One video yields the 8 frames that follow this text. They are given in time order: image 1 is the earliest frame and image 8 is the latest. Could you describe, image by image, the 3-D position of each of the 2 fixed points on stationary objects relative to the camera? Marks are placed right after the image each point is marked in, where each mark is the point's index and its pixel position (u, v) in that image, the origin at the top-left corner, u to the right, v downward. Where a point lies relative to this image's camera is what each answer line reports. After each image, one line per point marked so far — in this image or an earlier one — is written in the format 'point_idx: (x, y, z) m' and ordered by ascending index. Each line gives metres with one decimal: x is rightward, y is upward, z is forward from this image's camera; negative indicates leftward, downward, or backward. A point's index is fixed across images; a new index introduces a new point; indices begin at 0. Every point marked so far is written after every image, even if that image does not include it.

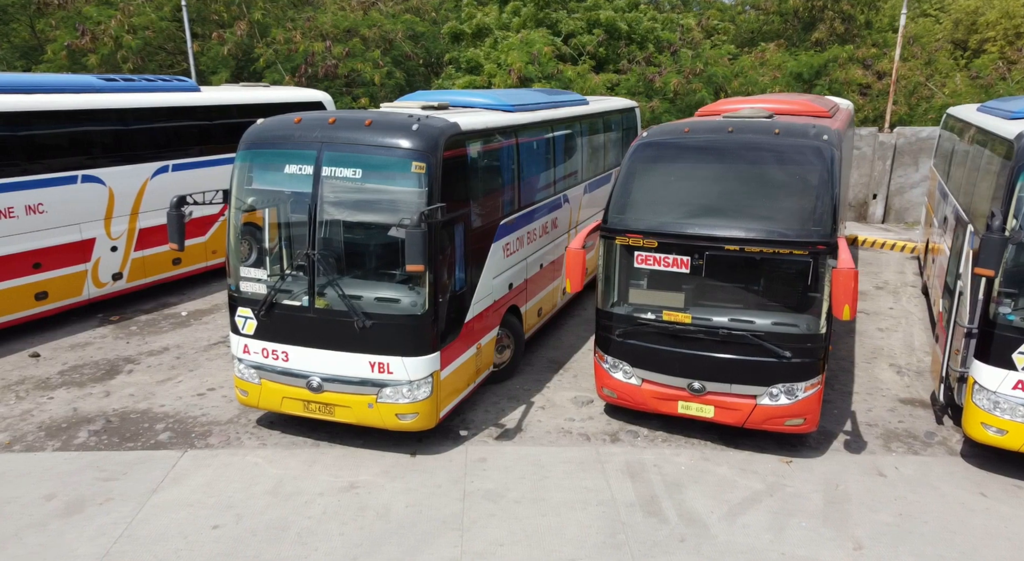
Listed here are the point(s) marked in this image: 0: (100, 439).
0: (-3.8, -1.5, +7.3) m
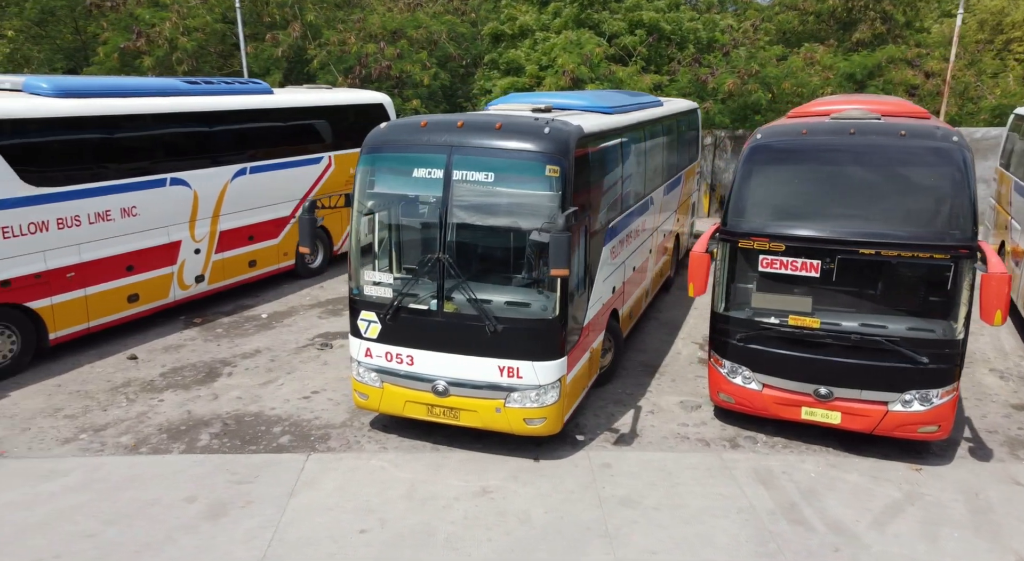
0: (-2.7, -1.5, +7.3) m
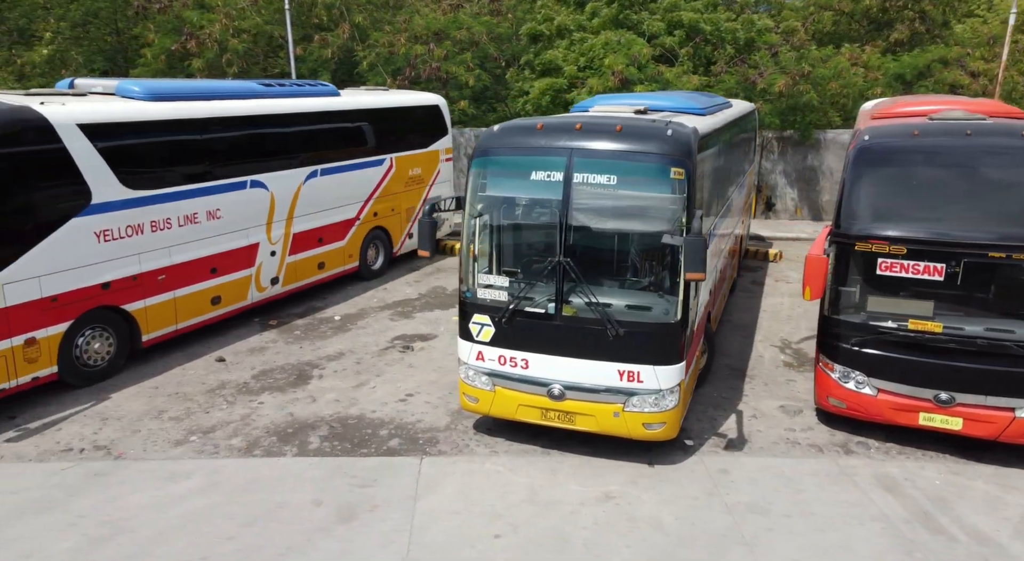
0: (-1.7, -1.5, +7.3) m
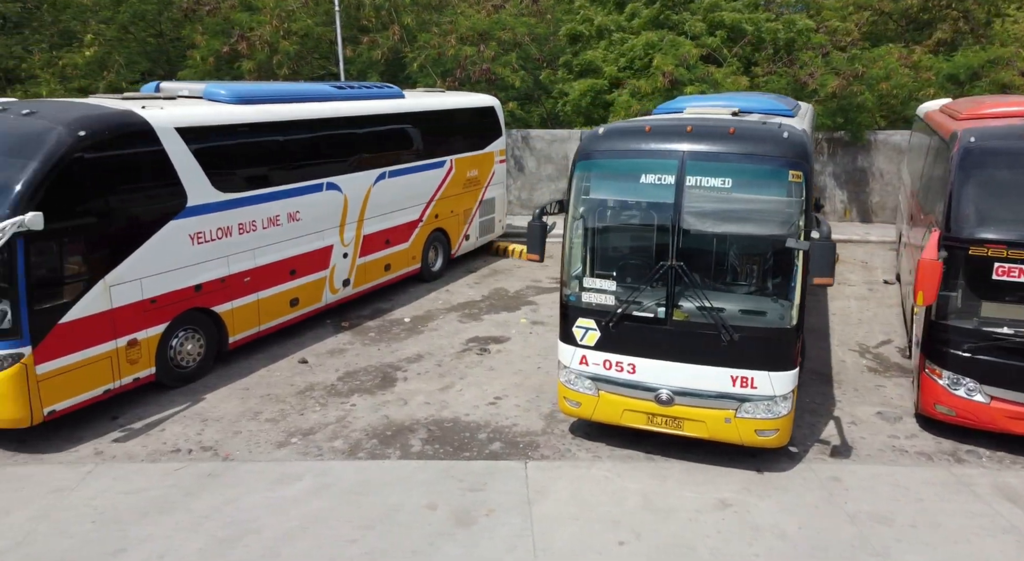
0: (-0.7, -1.5, +7.3) m
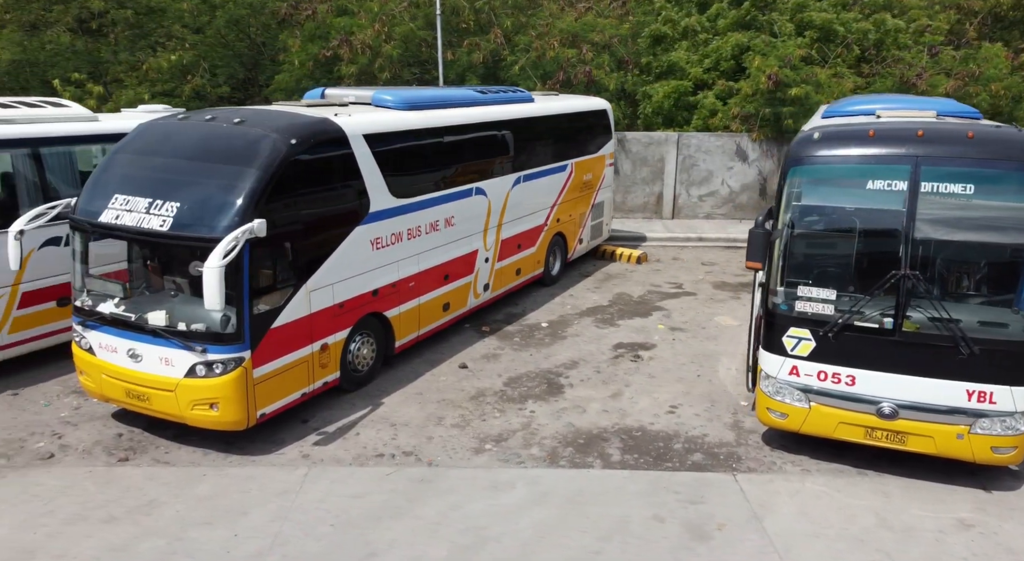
0: (+1.1, -1.6, +7.2) m
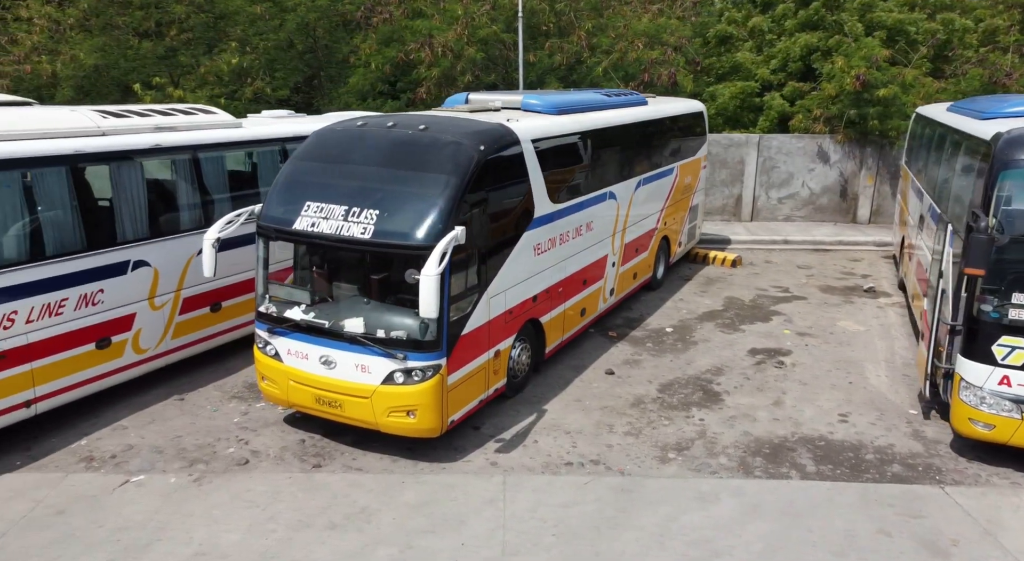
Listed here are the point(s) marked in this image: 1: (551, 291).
0: (+2.8, -1.7, +7.0) m
1: (+0.5, -0.1, +9.1) m
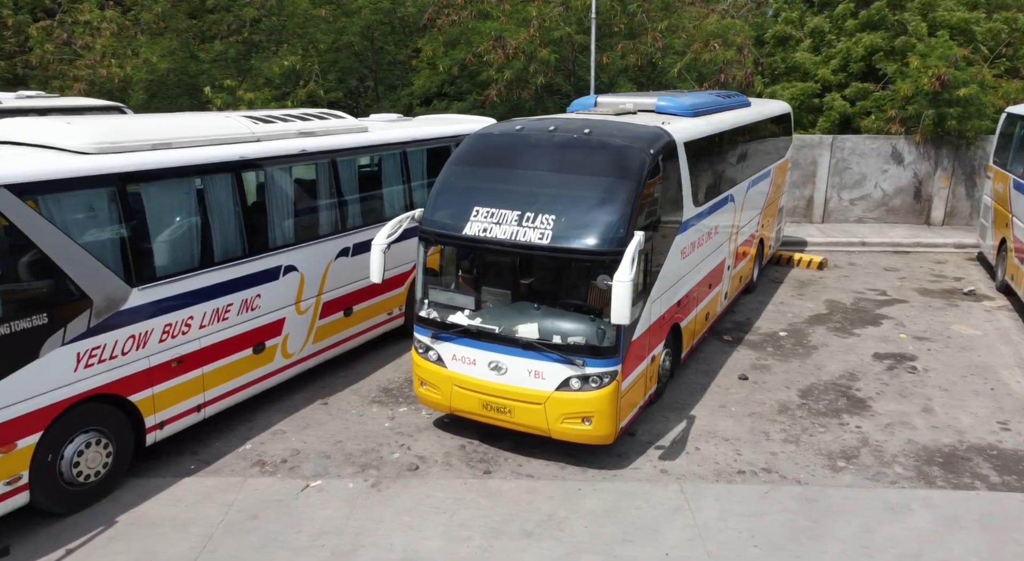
0: (+4.3, -1.7, +6.9) m
1: (+2.0, -0.2, +9.0) m
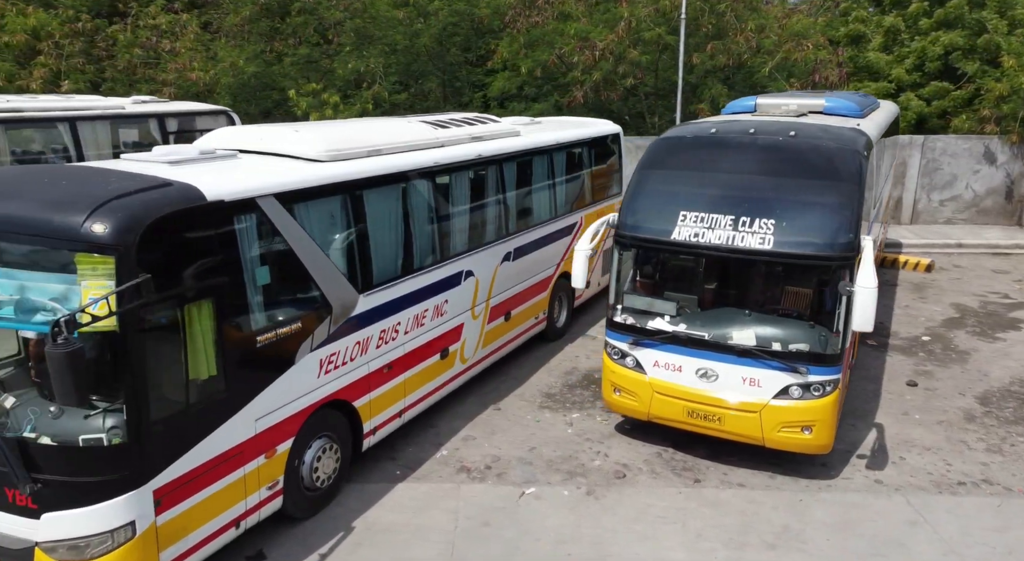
0: (+6.1, -1.8, +6.6) m
1: (+3.9, -0.2, +8.8) m
